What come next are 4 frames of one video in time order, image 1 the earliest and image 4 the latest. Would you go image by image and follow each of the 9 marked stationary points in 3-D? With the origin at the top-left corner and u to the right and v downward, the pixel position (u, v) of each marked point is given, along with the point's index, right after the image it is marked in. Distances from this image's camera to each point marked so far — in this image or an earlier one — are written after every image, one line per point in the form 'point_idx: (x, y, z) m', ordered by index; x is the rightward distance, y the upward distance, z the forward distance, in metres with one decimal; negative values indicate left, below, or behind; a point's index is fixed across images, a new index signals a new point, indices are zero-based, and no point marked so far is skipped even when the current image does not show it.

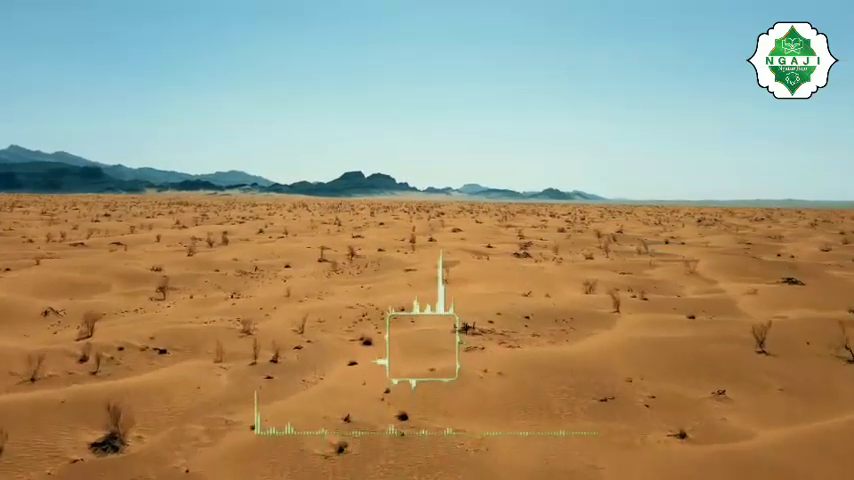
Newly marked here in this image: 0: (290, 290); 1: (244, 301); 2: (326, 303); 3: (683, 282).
0: (-3.2, -1.2, +13.2) m
1: (-4.0, -1.3, +12.2) m
2: (-2.1, -1.3, +11.8) m
3: (+7.2, -1.2, +15.7) m
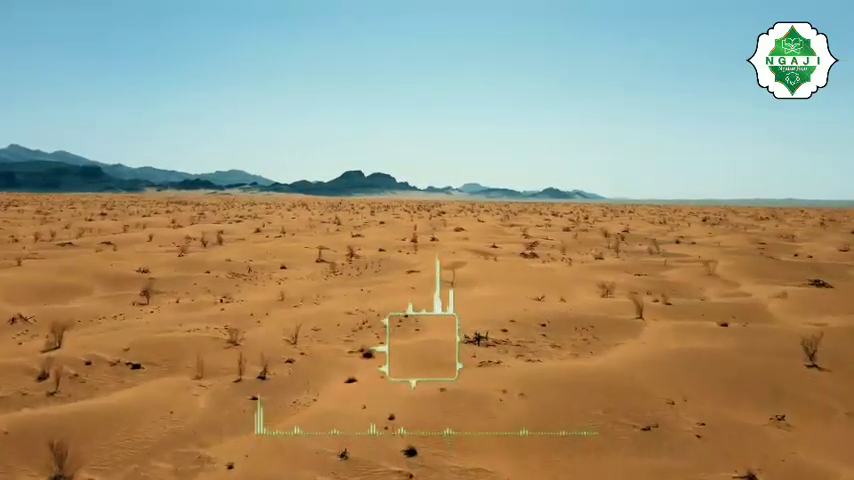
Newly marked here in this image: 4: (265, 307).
0: (-3.1, -1.2, +12.3) m
1: (-3.9, -1.3, +11.3) m
2: (-2.0, -1.3, +10.8) m
3: (+7.3, -1.2, +14.7) m
4: (-3.2, -1.3, +11.1) m
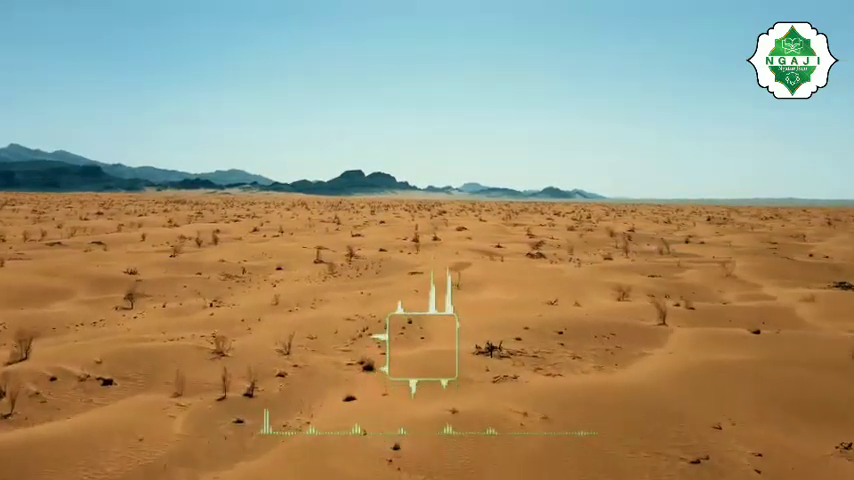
0: (-3.0, -1.2, +11.5) m
1: (-3.8, -1.3, +10.5) m
2: (-1.9, -1.3, +10.1) m
3: (+7.4, -1.2, +14.0) m
4: (-3.1, -1.3, +10.3) m
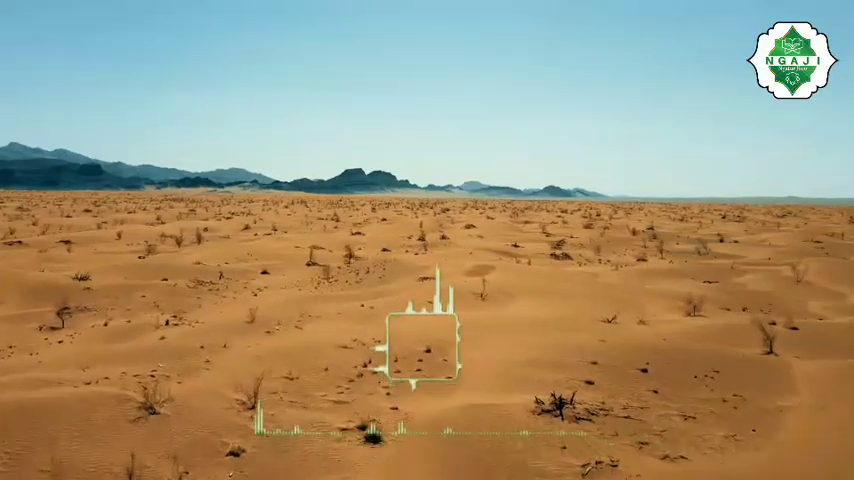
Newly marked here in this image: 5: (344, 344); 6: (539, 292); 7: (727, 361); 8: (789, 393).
0: (-2.7, -1.2, +9.0) m
1: (-3.5, -1.3, +8.0) m
2: (-1.6, -1.3, +7.6) m
3: (+7.7, -1.2, +11.4) m
4: (-2.8, -1.3, +7.8) m
5: (-1.1, -1.3, +7.2) m
6: (+2.2, -1.0, +10.8) m
7: (+3.5, -1.4, +6.6) m
8: (+3.6, -1.5, +5.6) m
